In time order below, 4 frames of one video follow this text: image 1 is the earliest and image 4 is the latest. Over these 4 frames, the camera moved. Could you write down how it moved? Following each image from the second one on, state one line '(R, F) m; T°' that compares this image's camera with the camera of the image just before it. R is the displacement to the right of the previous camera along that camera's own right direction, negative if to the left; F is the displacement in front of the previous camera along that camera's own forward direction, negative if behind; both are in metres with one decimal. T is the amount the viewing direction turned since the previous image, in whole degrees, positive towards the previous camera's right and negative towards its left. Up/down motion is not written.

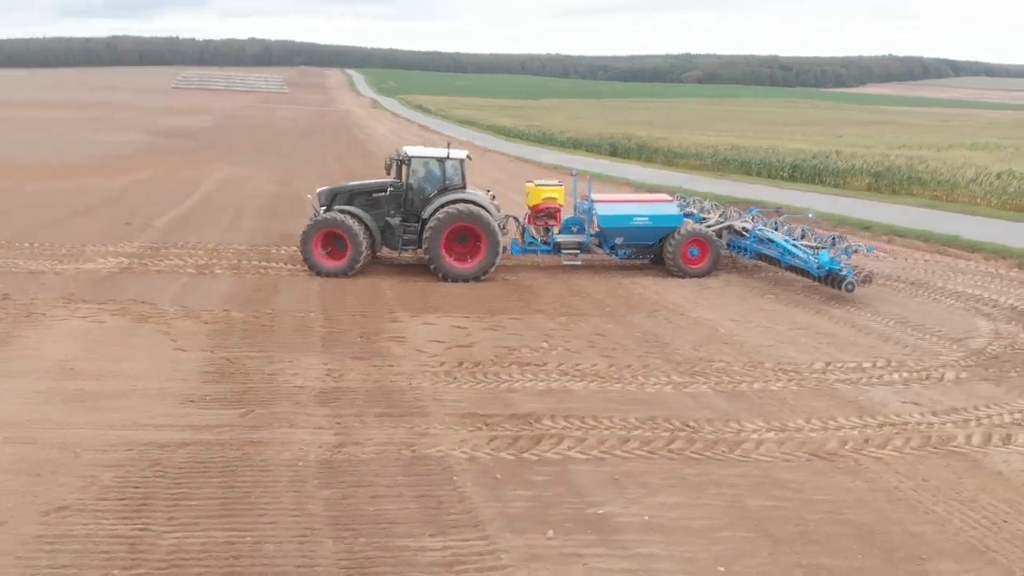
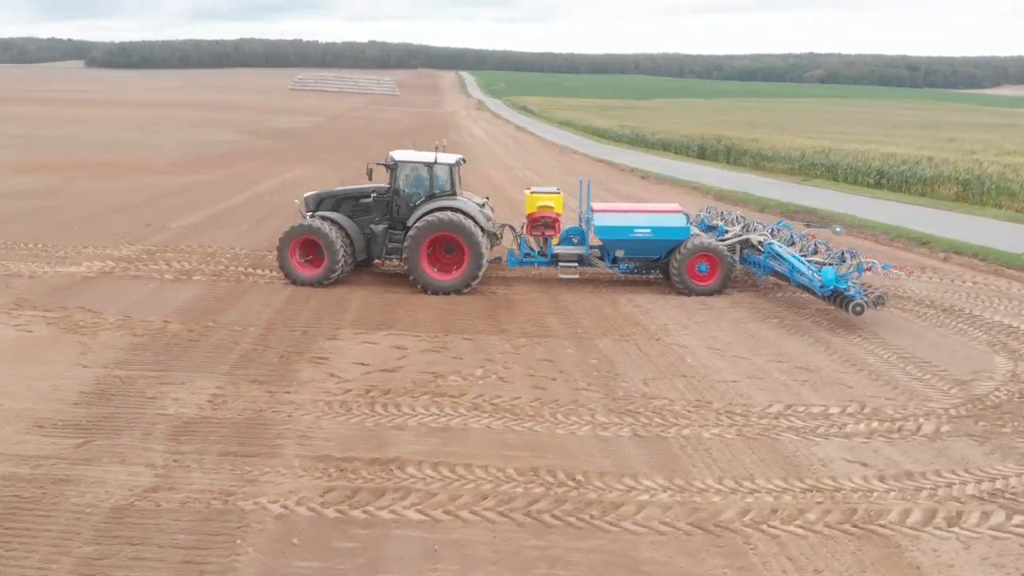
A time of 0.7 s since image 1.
(+1.6, +1.0) m; -7°
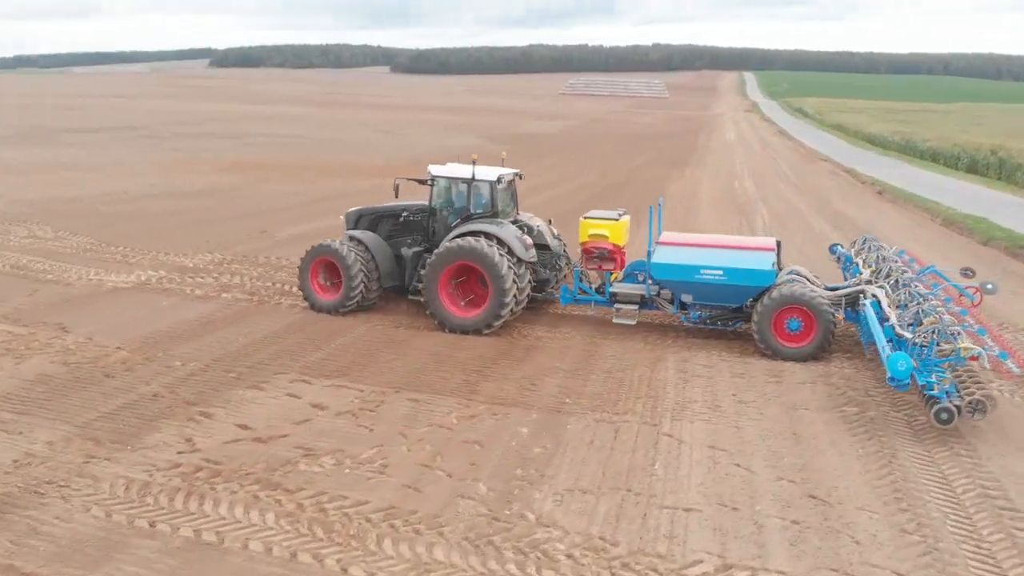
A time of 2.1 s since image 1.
(+2.5, +2.3) m; -17°
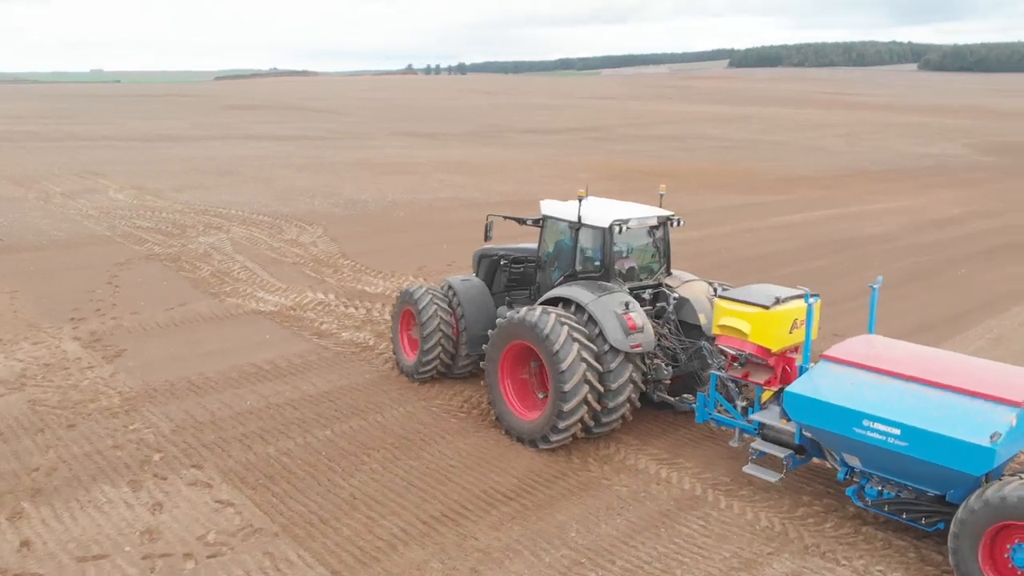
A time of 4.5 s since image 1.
(+2.8, +3.8) m; -30°
